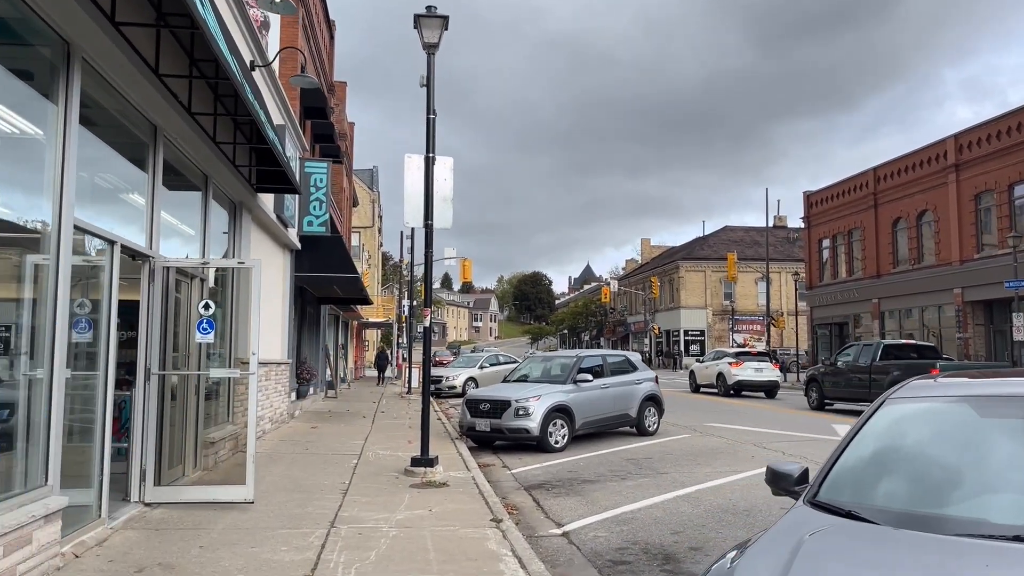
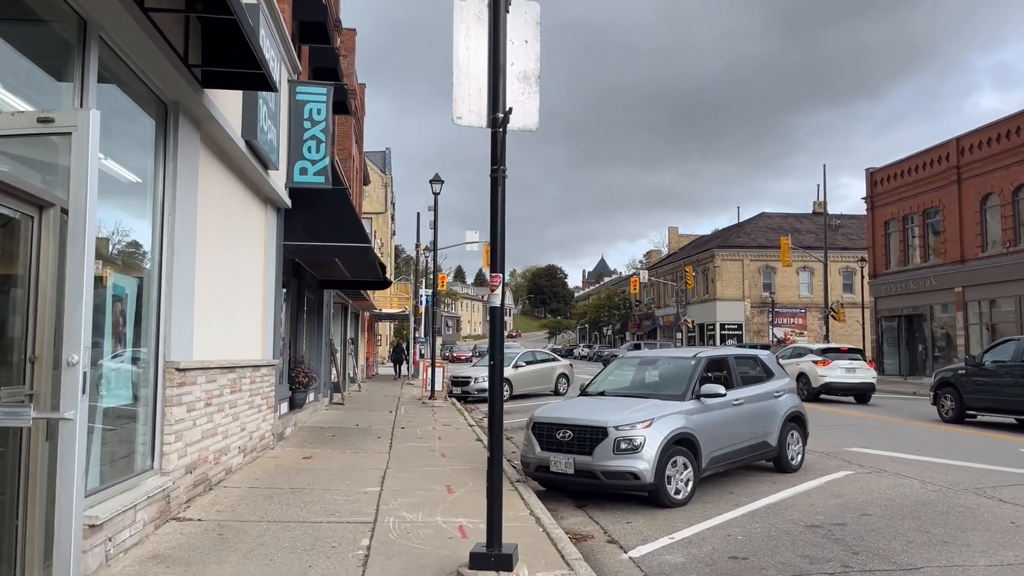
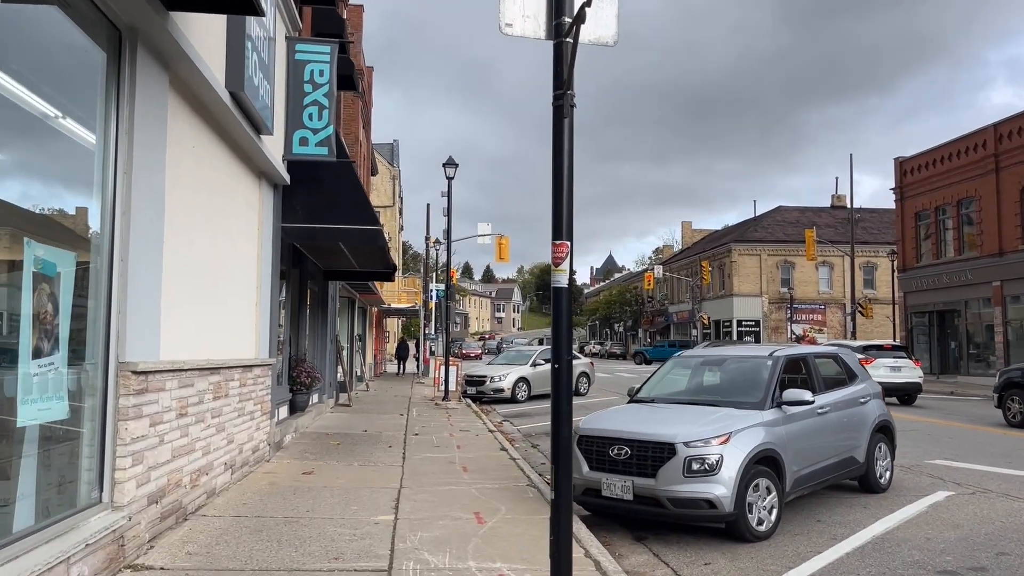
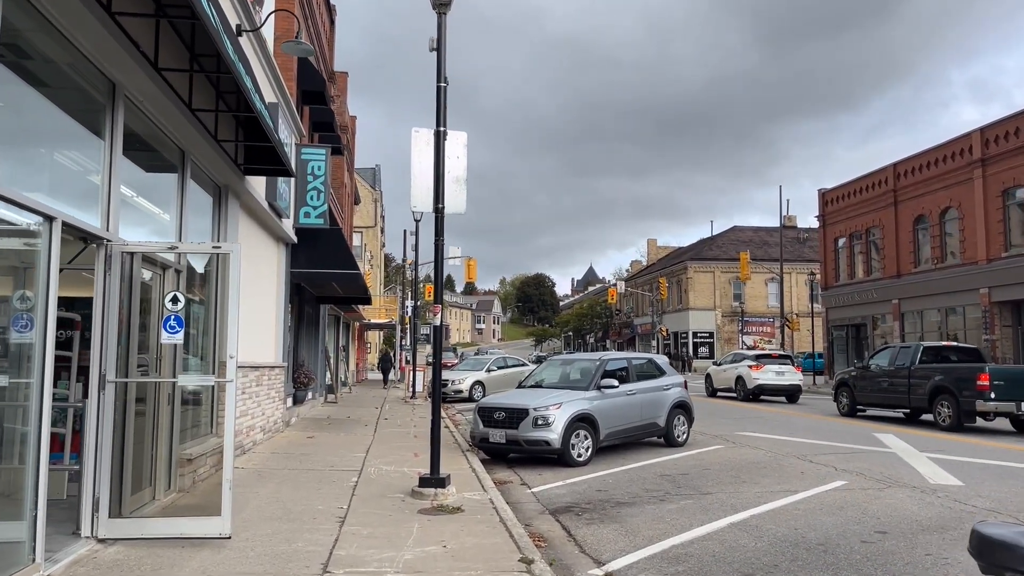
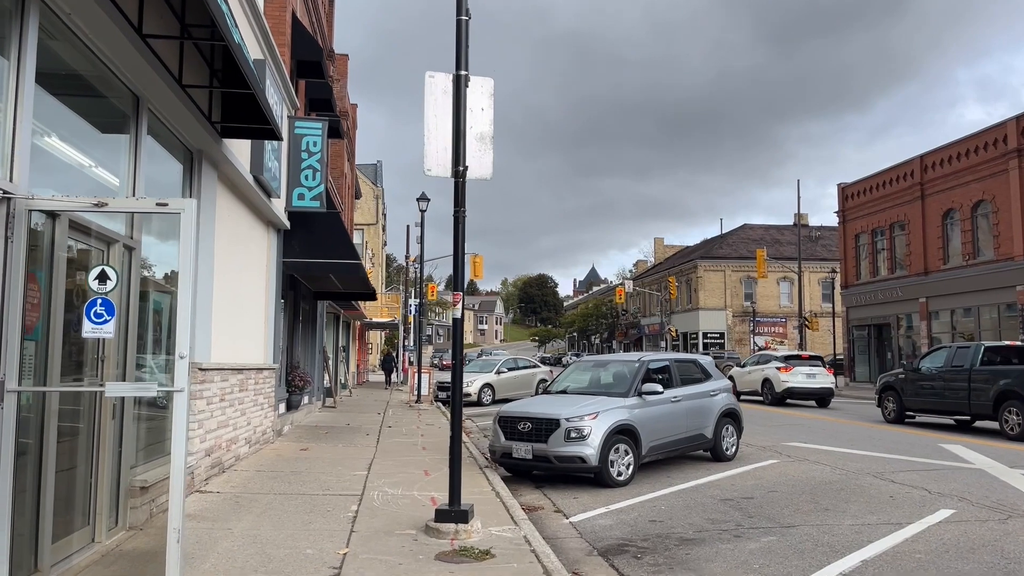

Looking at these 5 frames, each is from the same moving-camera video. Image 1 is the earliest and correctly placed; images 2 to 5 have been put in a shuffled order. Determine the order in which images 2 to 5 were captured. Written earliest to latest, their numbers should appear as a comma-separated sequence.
4, 5, 2, 3
